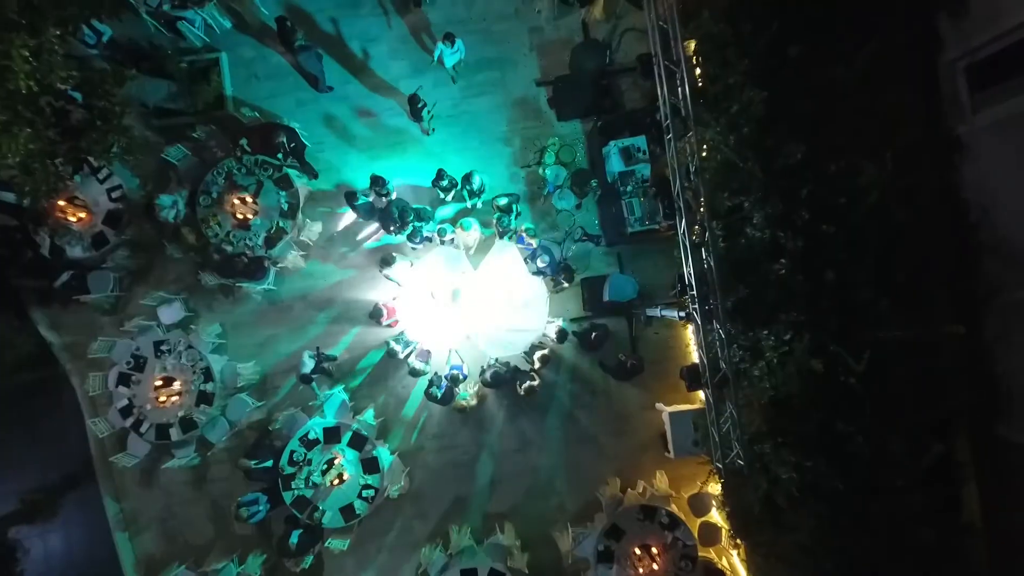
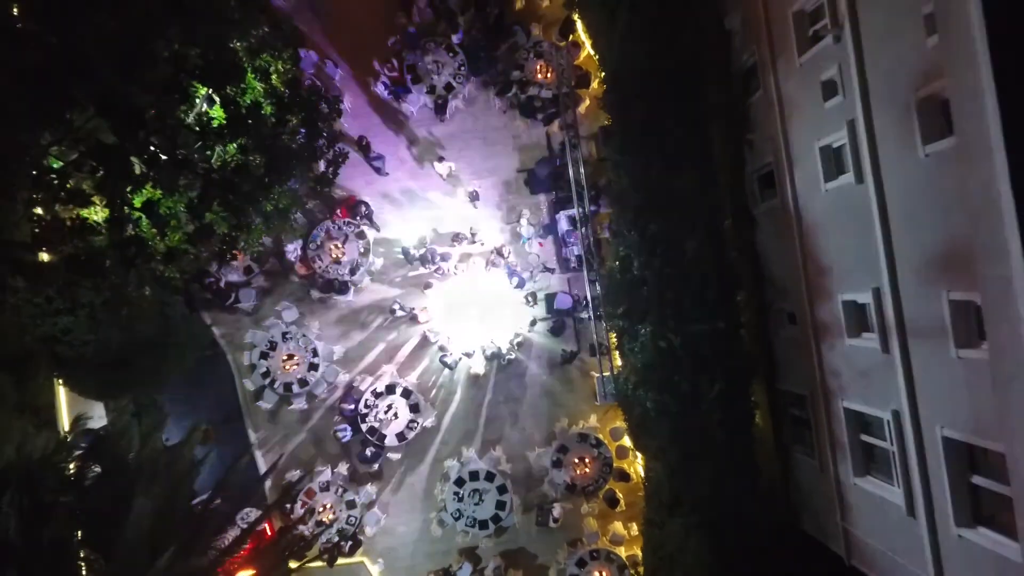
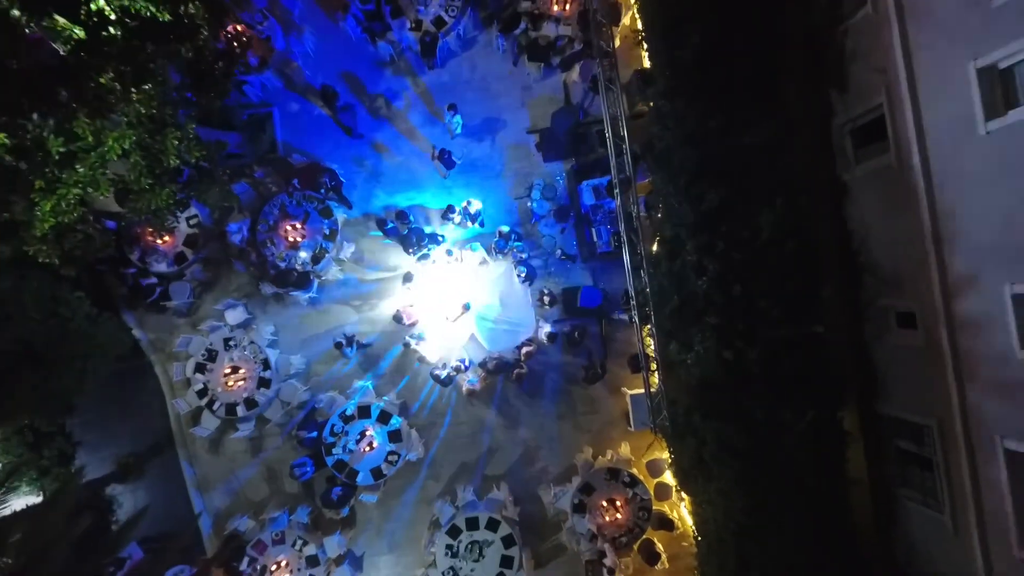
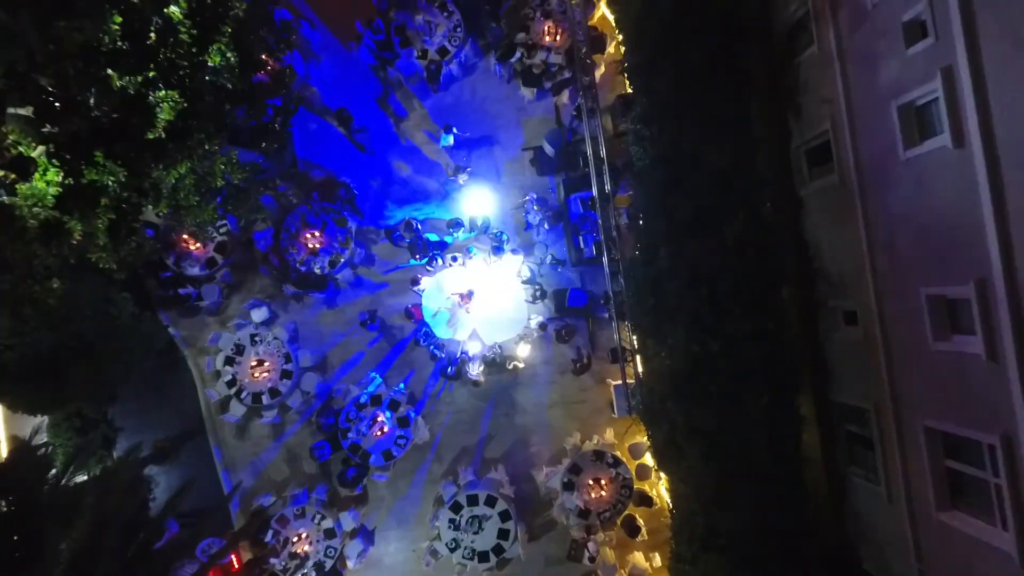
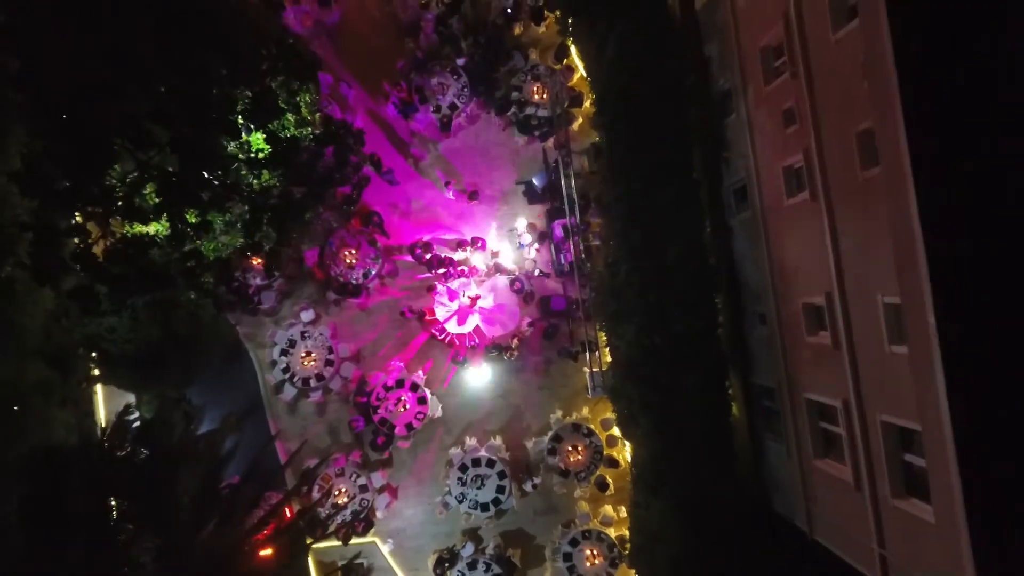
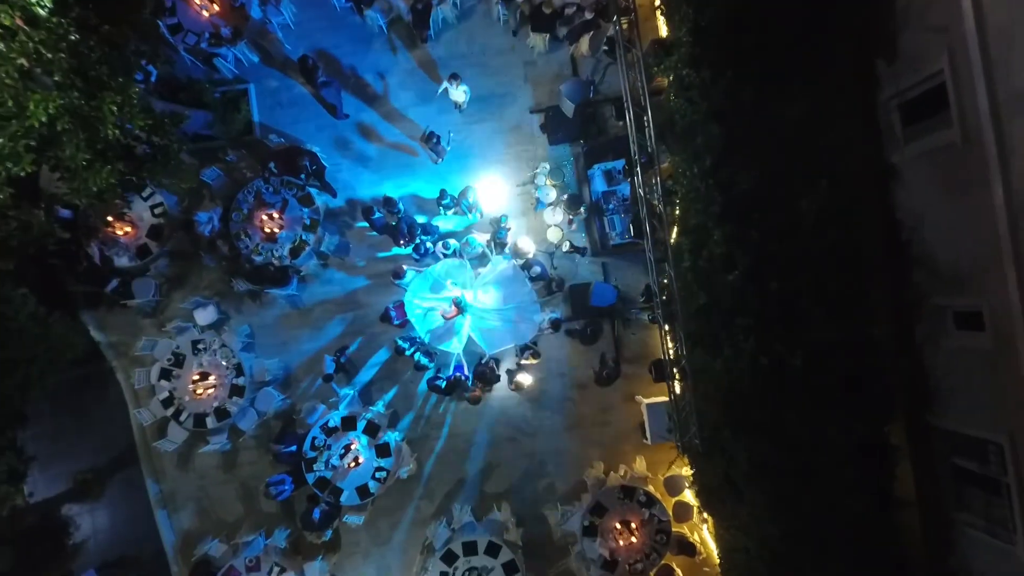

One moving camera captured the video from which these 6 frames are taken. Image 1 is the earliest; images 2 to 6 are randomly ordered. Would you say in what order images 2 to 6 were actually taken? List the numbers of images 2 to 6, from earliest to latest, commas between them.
6, 3, 4, 2, 5
